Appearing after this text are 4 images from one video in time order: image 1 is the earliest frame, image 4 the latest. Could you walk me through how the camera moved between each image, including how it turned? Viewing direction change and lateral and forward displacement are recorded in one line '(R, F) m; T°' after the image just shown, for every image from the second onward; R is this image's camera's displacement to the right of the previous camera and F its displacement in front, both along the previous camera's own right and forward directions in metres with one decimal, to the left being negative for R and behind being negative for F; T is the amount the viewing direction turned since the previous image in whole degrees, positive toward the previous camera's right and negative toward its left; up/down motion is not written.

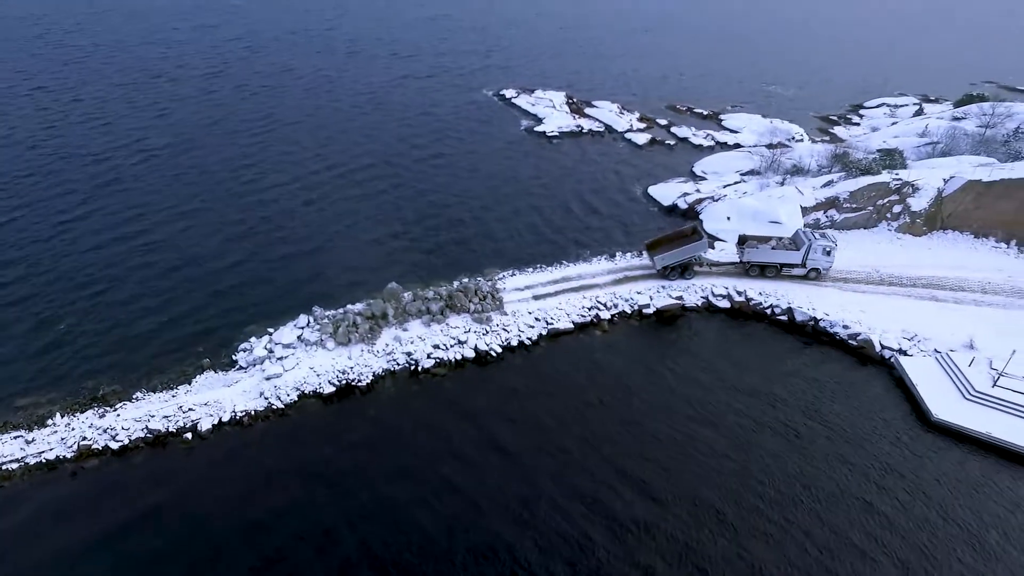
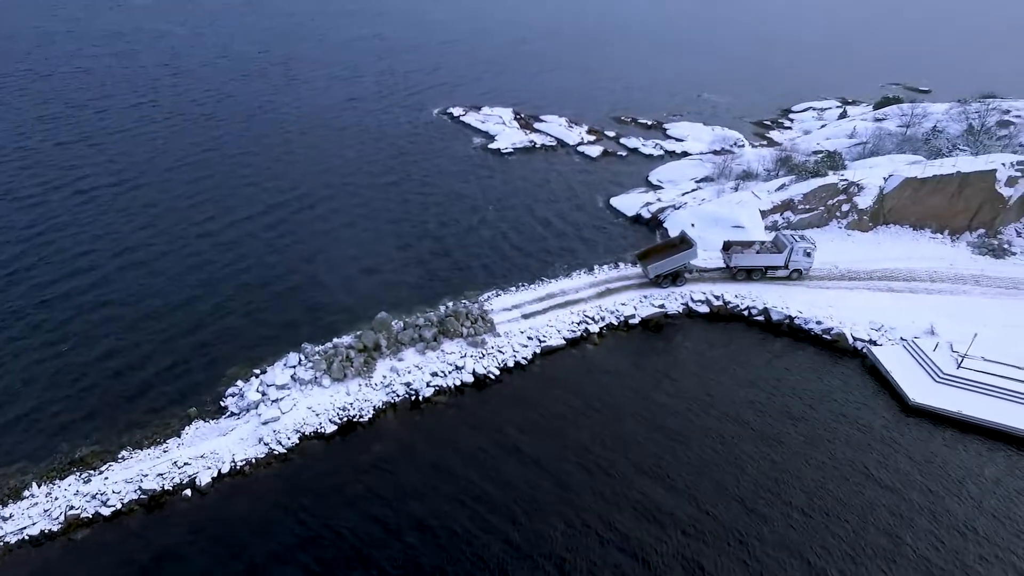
(-2.7, +0.1) m; +6°
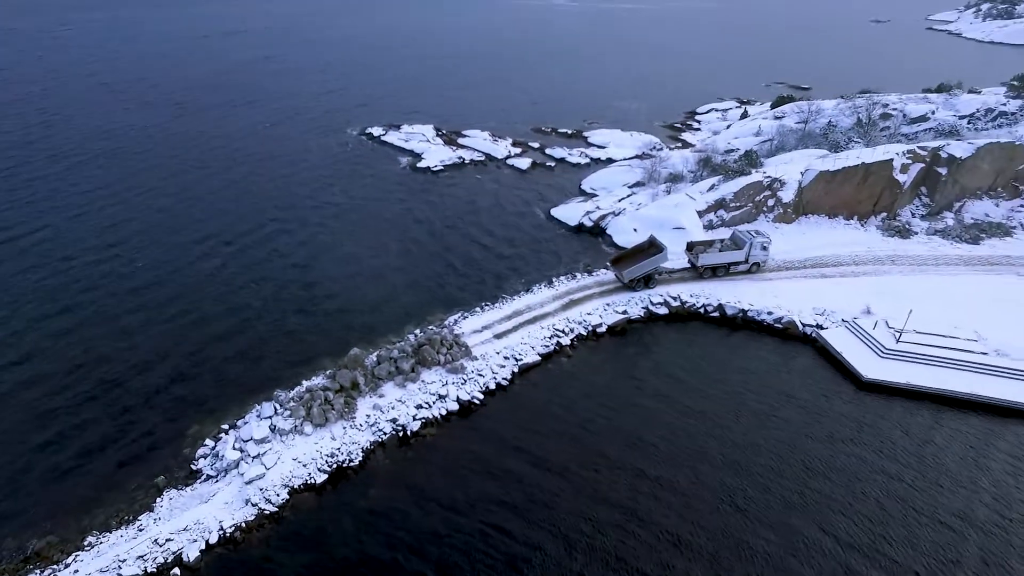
(-3.1, +0.3) m; +9°
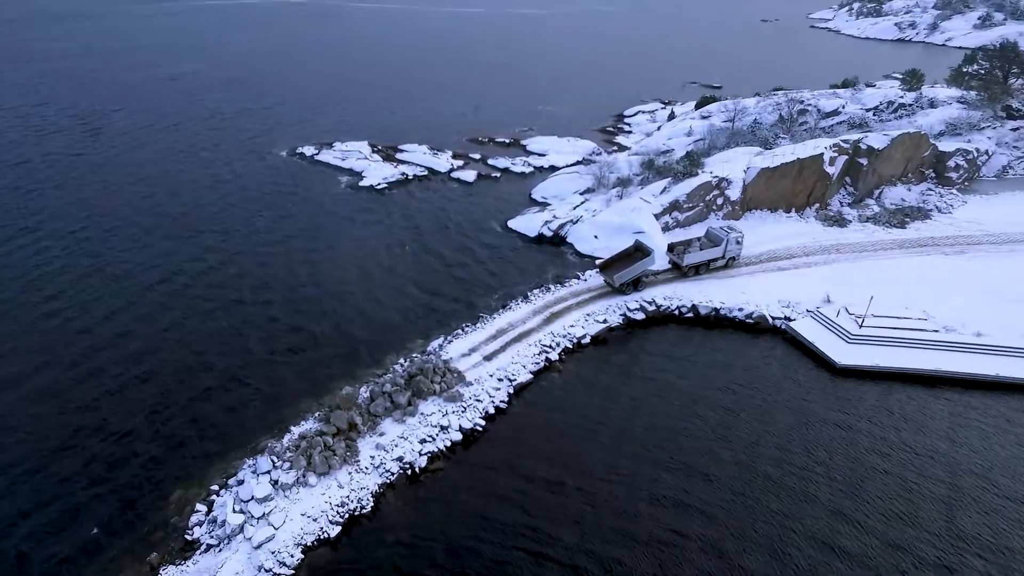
(-3.3, +0.7) m; +8°
